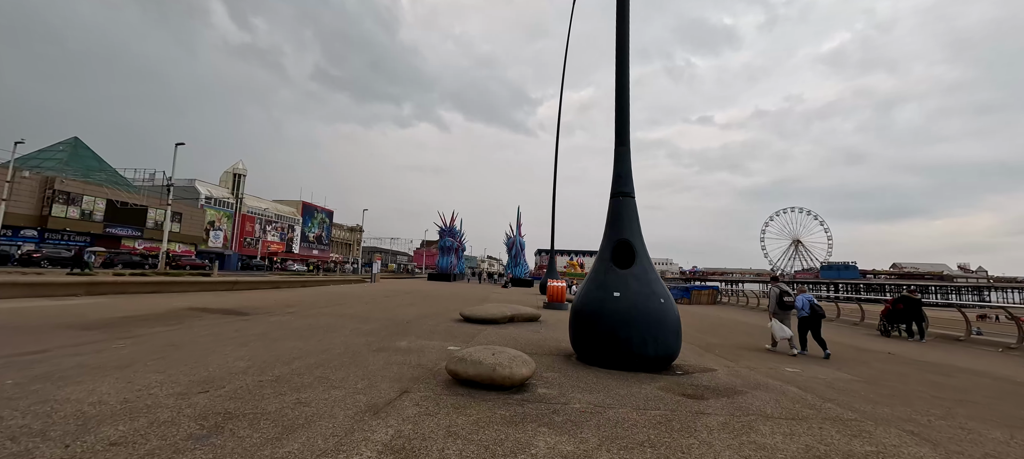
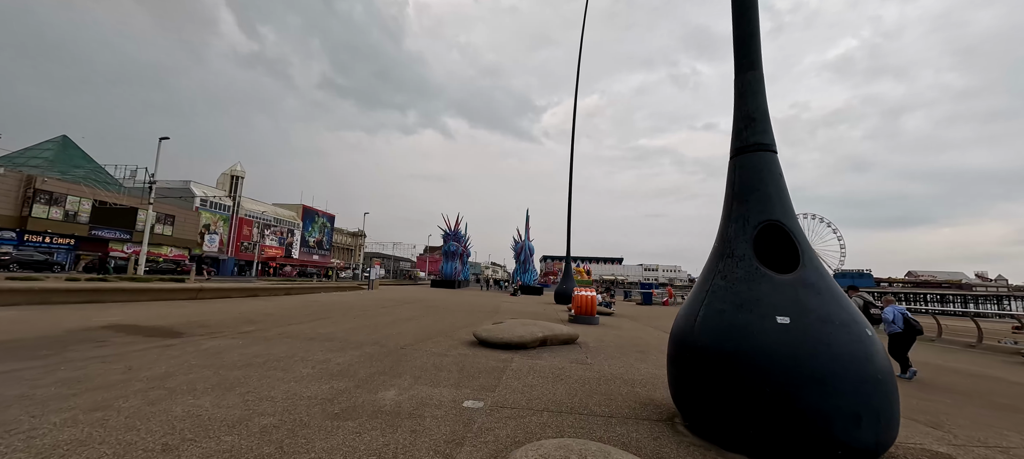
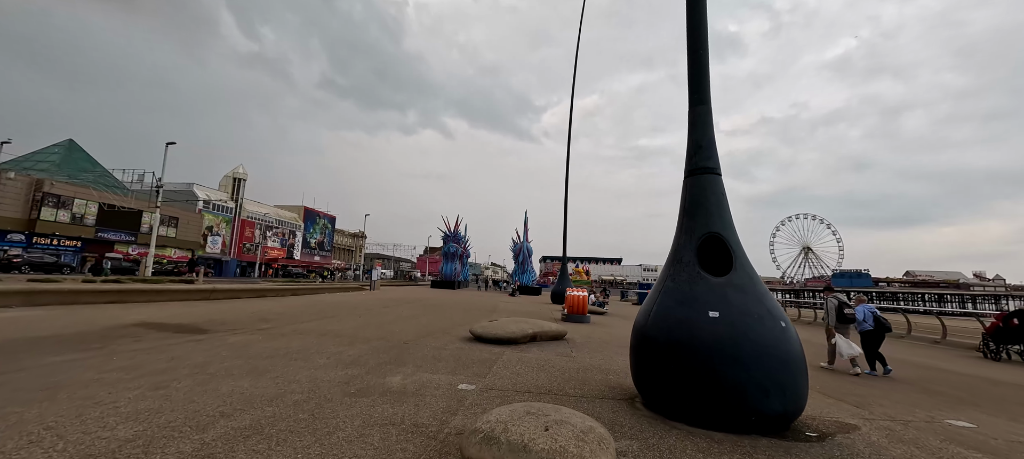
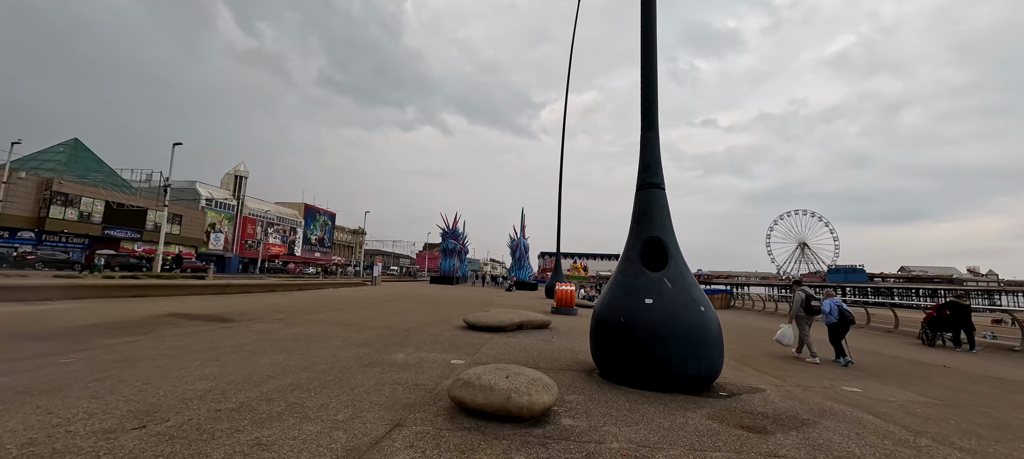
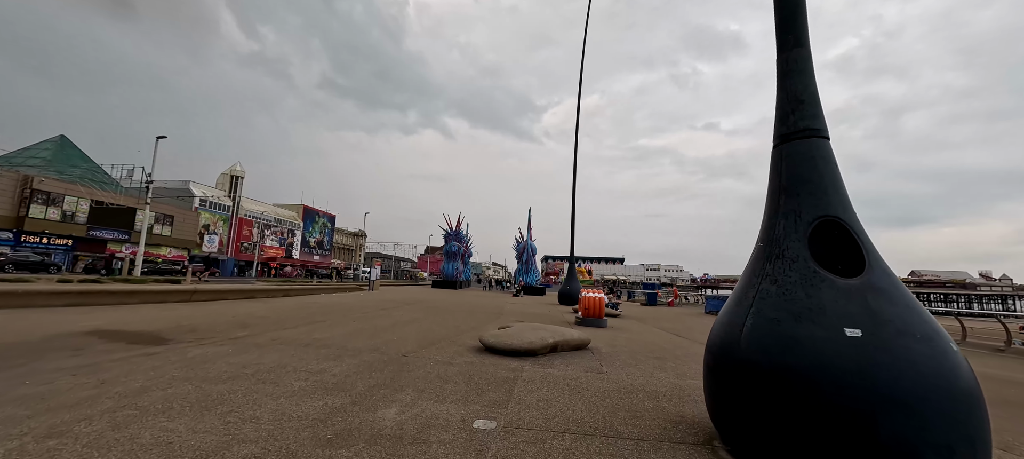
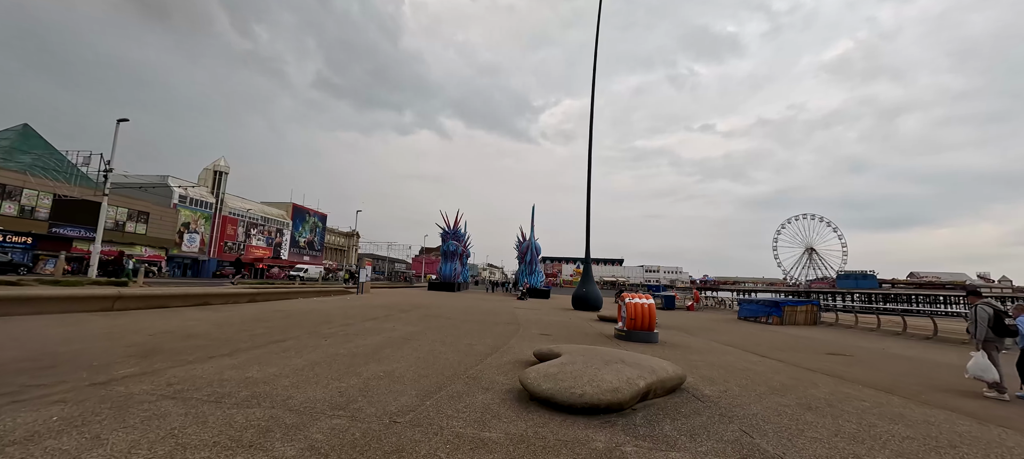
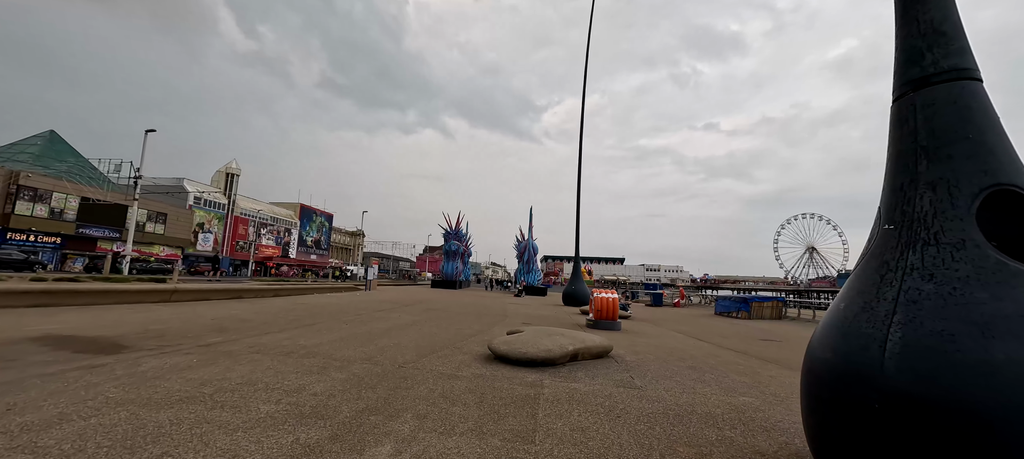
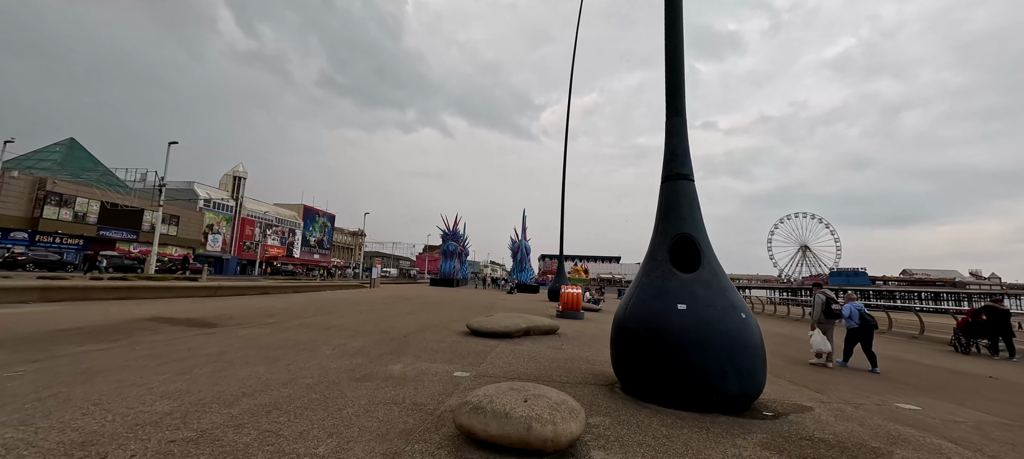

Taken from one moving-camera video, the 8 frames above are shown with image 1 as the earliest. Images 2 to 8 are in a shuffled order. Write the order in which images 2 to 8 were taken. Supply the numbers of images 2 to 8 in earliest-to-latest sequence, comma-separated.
4, 8, 3, 2, 5, 7, 6
